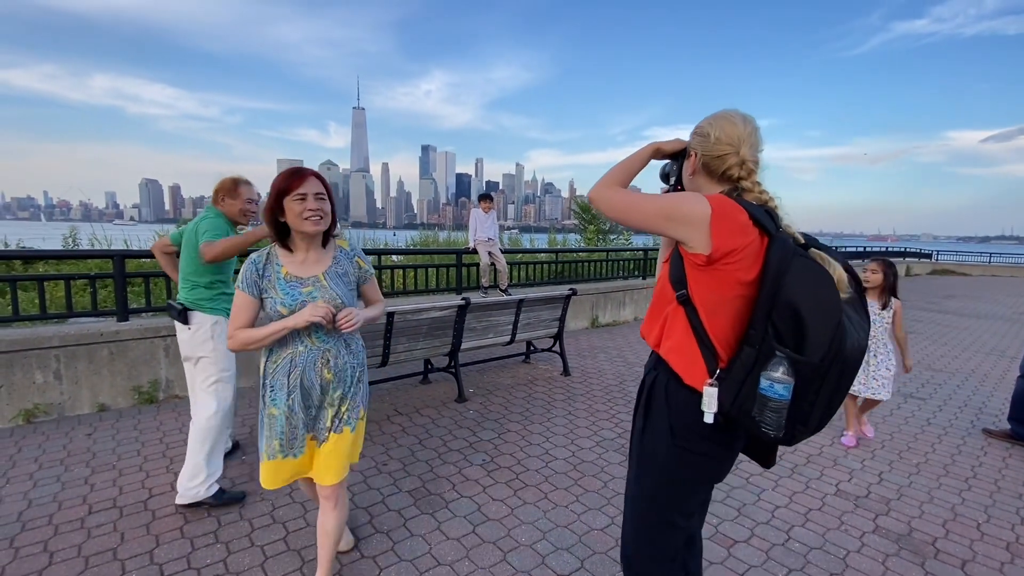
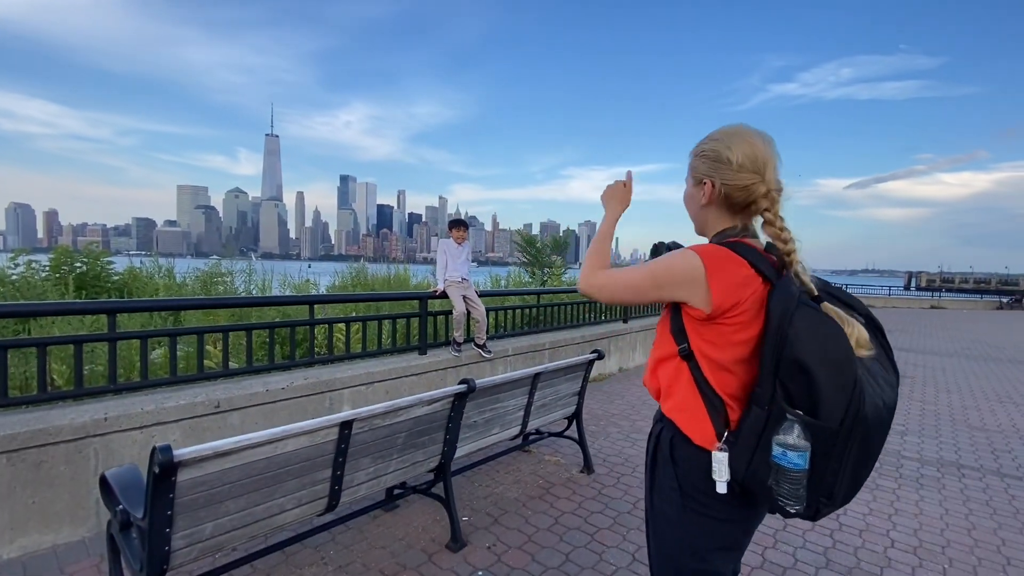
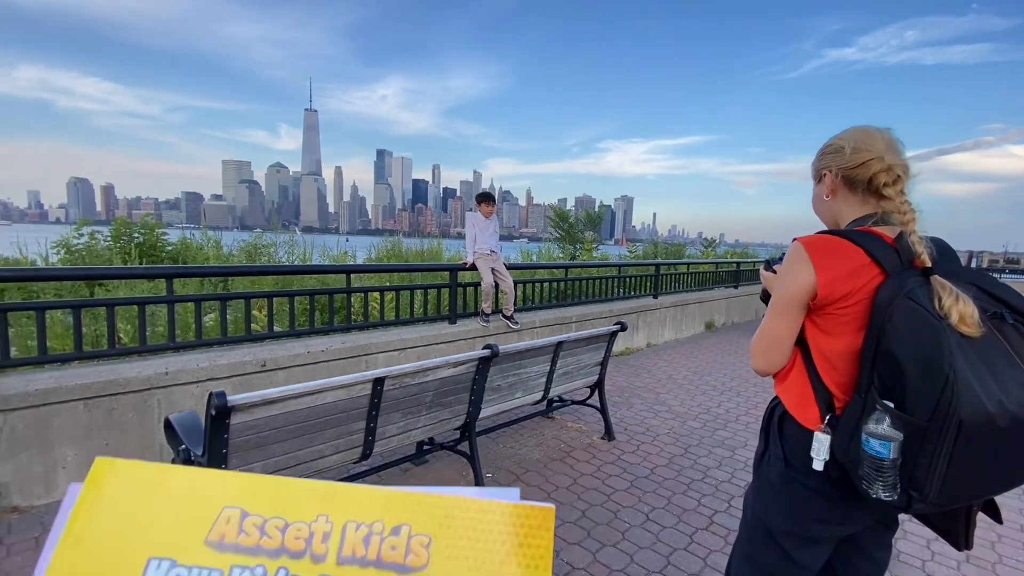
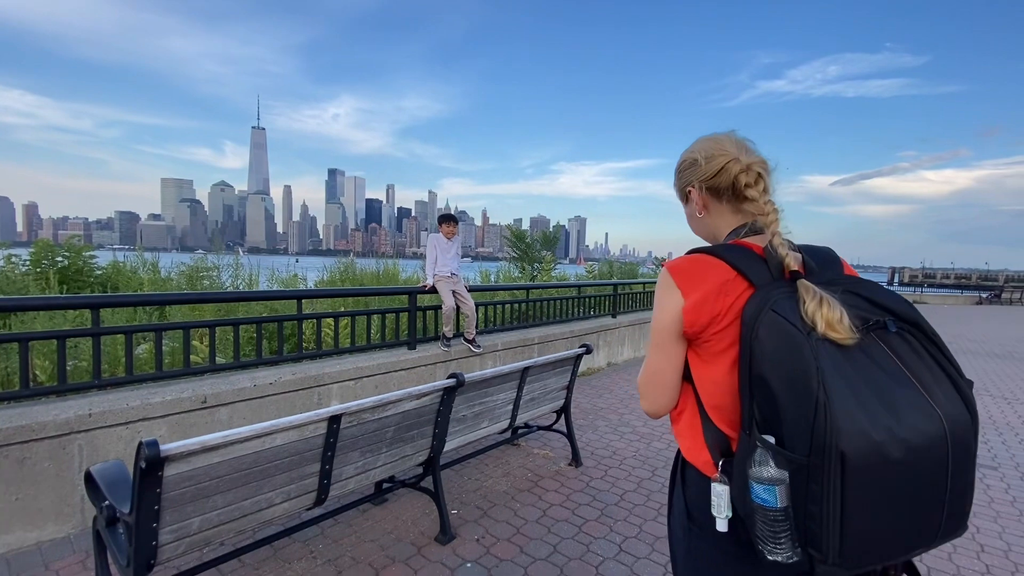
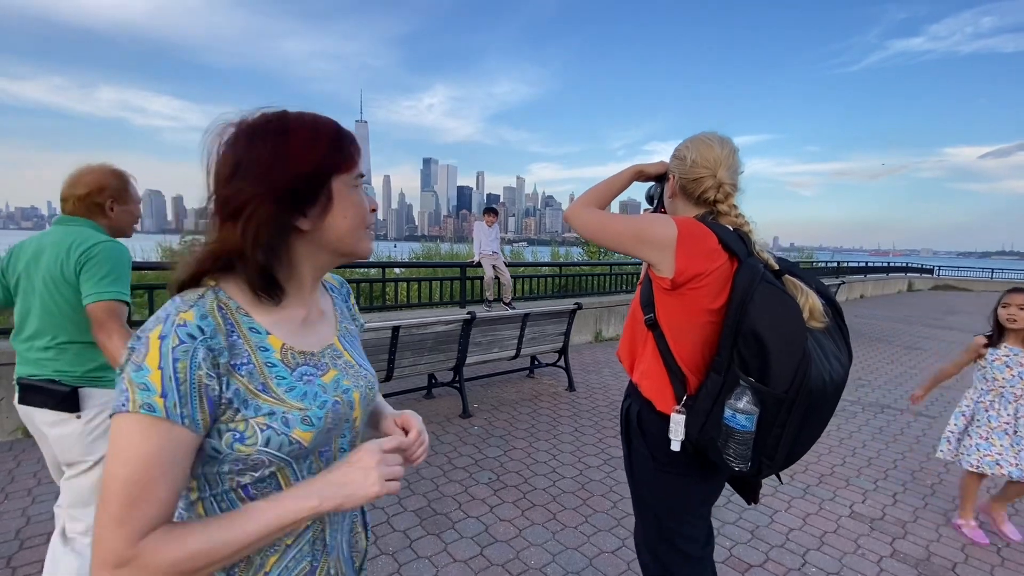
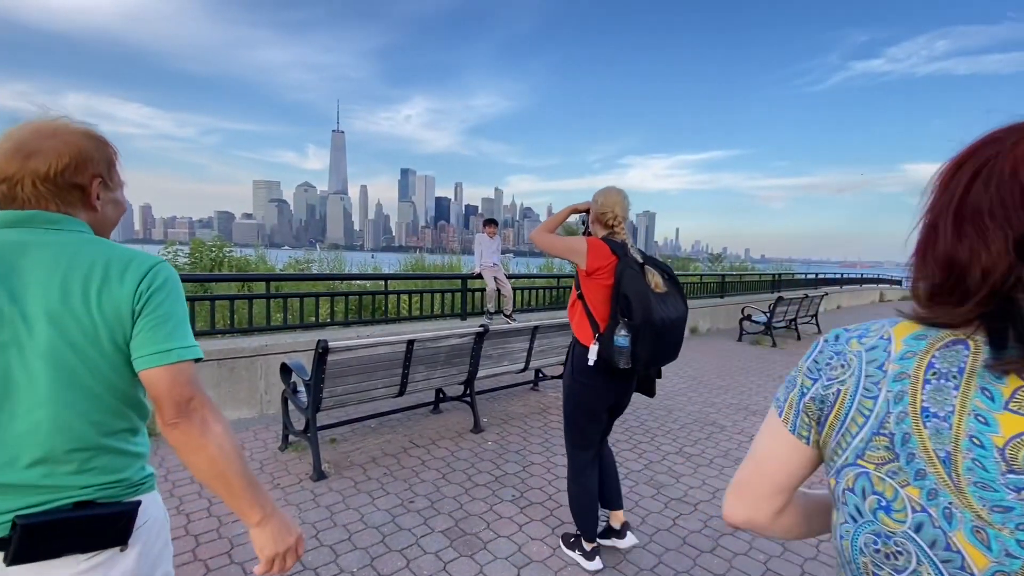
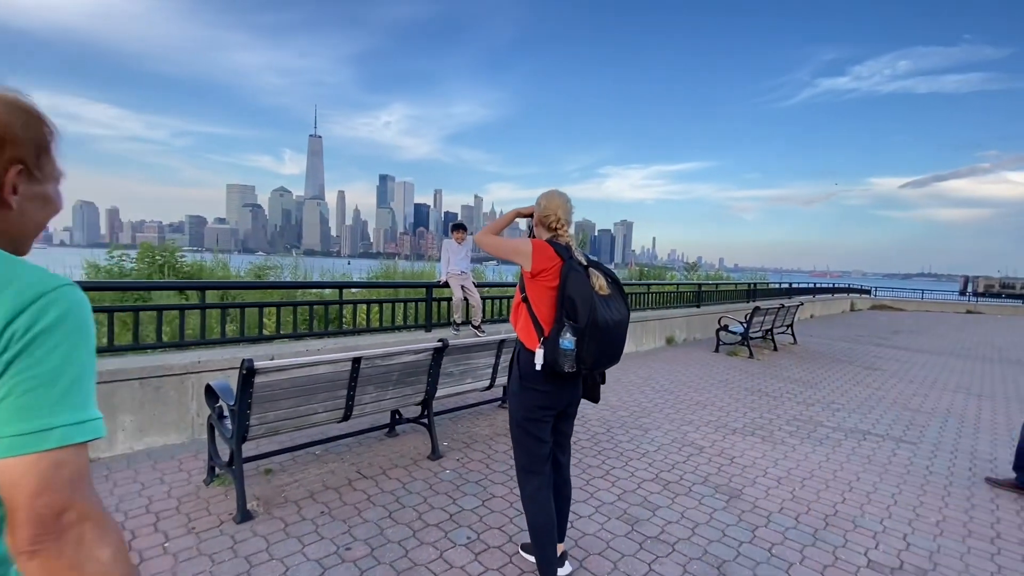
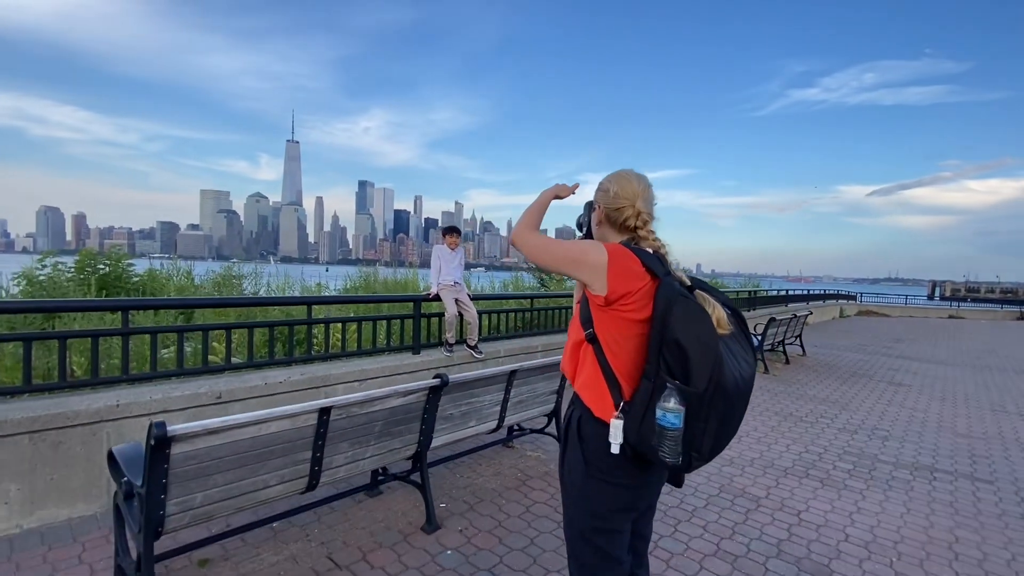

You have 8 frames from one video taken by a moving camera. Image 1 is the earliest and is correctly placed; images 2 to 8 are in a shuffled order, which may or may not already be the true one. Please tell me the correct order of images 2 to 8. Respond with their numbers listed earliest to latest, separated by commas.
5, 6, 7, 8, 2, 4, 3
